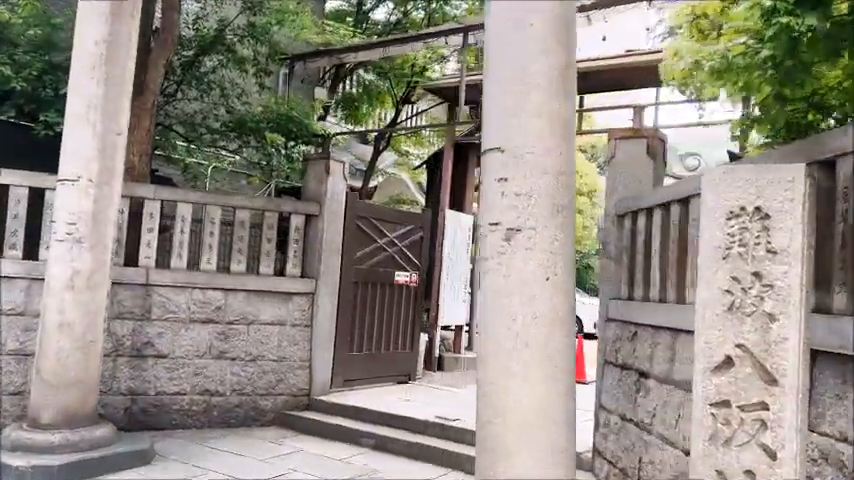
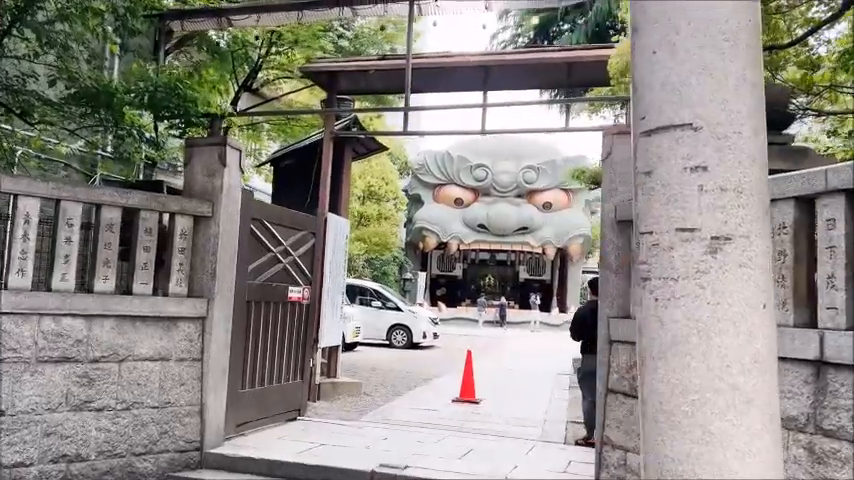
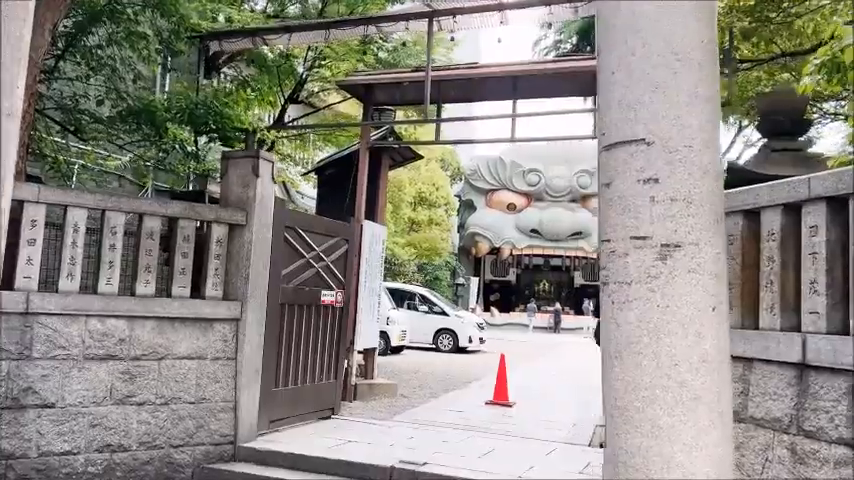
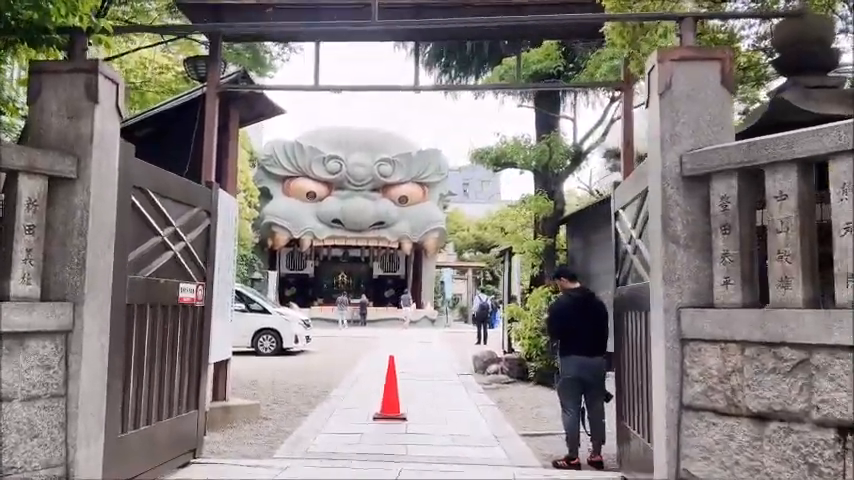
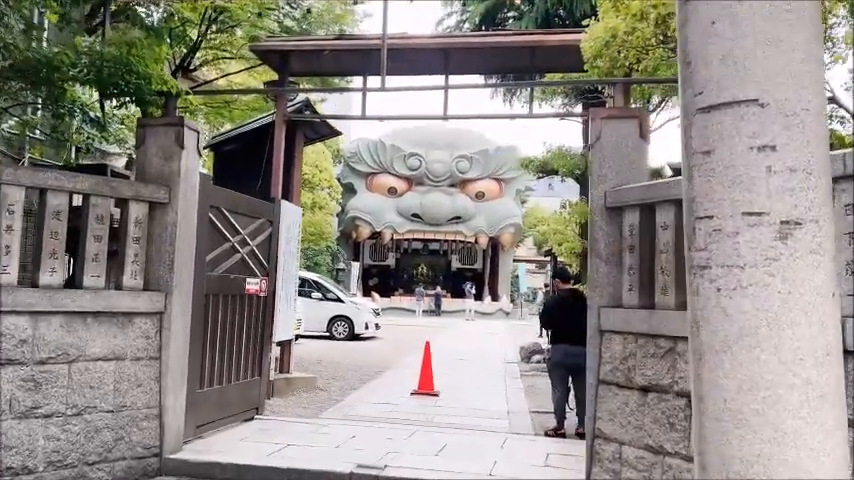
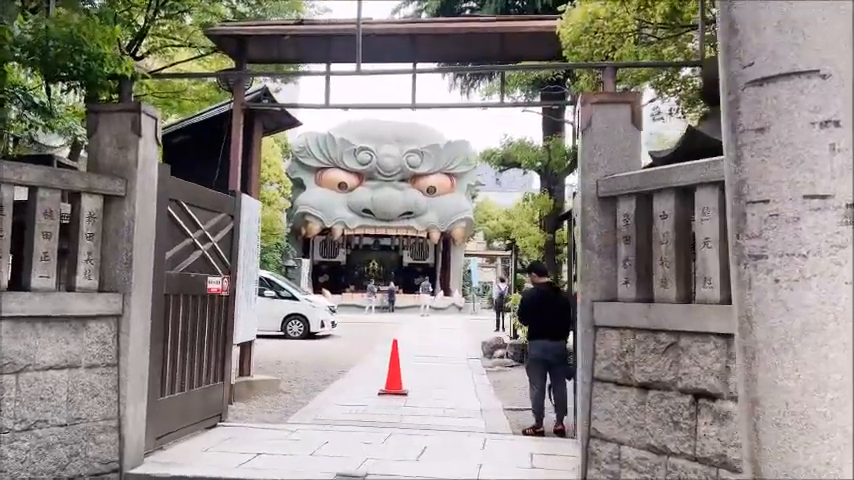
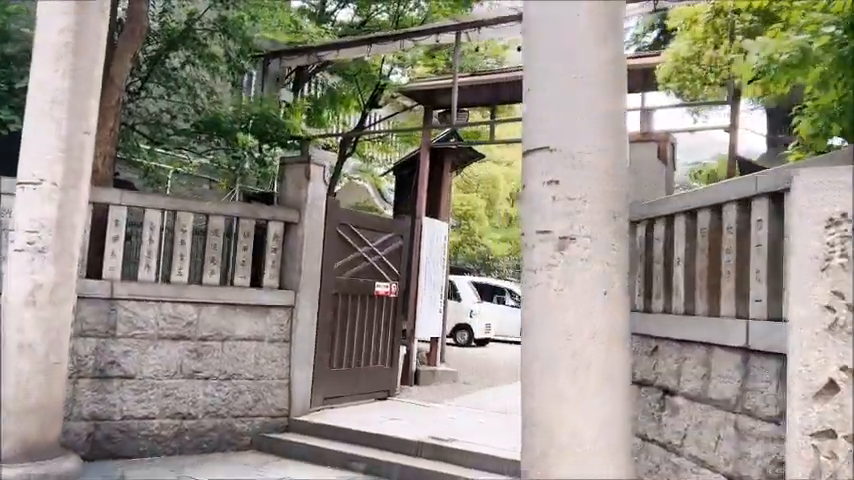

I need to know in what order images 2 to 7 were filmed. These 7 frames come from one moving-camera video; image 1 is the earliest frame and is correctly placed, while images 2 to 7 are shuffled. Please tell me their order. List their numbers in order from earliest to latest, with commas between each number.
7, 3, 2, 5, 6, 4
